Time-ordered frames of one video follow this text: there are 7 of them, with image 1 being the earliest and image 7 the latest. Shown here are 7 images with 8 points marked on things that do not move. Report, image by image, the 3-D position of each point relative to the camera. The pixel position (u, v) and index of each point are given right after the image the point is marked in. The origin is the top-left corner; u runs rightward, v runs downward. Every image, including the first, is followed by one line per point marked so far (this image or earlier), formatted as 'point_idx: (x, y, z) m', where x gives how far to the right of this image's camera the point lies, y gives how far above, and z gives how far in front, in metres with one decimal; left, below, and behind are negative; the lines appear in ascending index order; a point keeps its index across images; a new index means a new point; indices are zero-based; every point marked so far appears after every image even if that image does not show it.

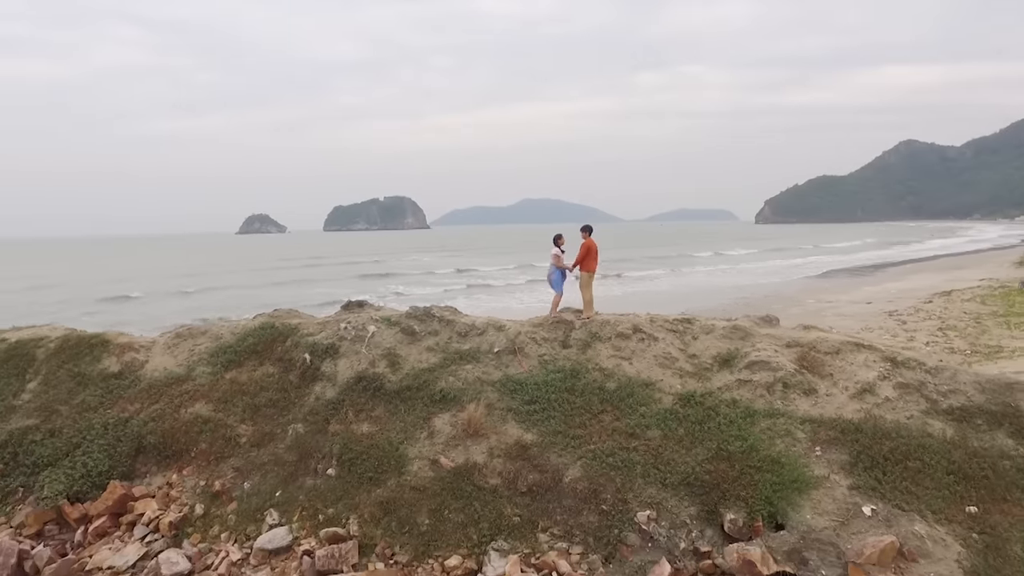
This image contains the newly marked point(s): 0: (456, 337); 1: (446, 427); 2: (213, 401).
0: (-0.7, -0.6, +7.9) m
1: (-0.7, -1.5, +6.5) m
2: (-3.7, -1.4, +7.4) m
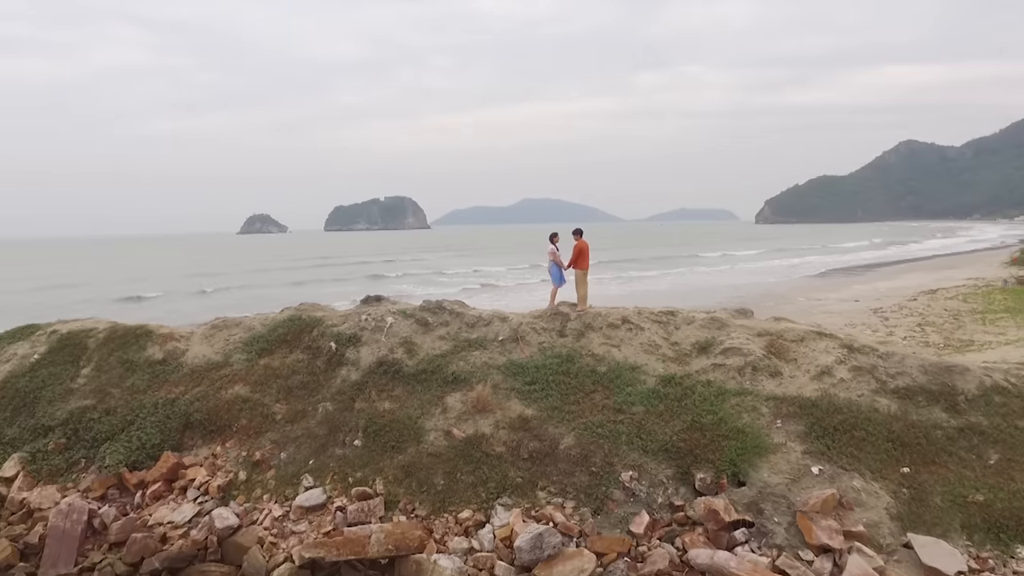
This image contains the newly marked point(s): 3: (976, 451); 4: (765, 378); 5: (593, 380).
0: (-0.7, -0.6, +8.8) m
1: (-0.7, -1.4, +7.5) m
2: (-3.7, -1.3, +8.4) m
3: (+5.1, -1.8, +6.7) m
4: (+3.2, -1.1, +7.5) m
5: (+1.0, -1.2, +7.7) m
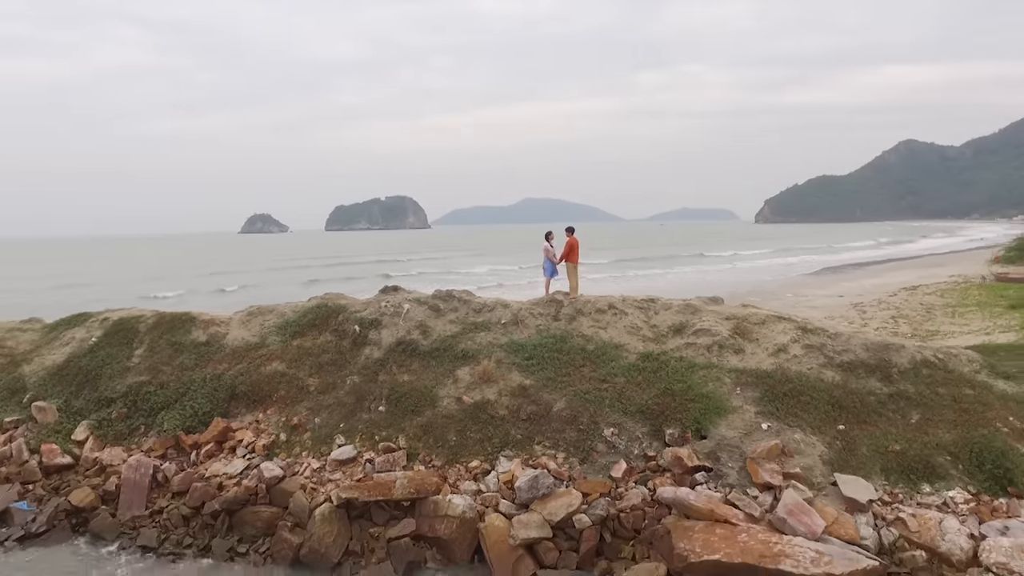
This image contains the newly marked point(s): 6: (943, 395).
0: (-0.7, -0.4, +10.1) m
1: (-0.7, -1.3, +8.8) m
2: (-3.6, -1.2, +9.7) m
3: (+5.2, -1.6, +7.9) m
4: (+3.2, -1.0, +8.8) m
5: (+1.1, -1.0, +9.0) m
6: (+5.9, -1.4, +8.2) m
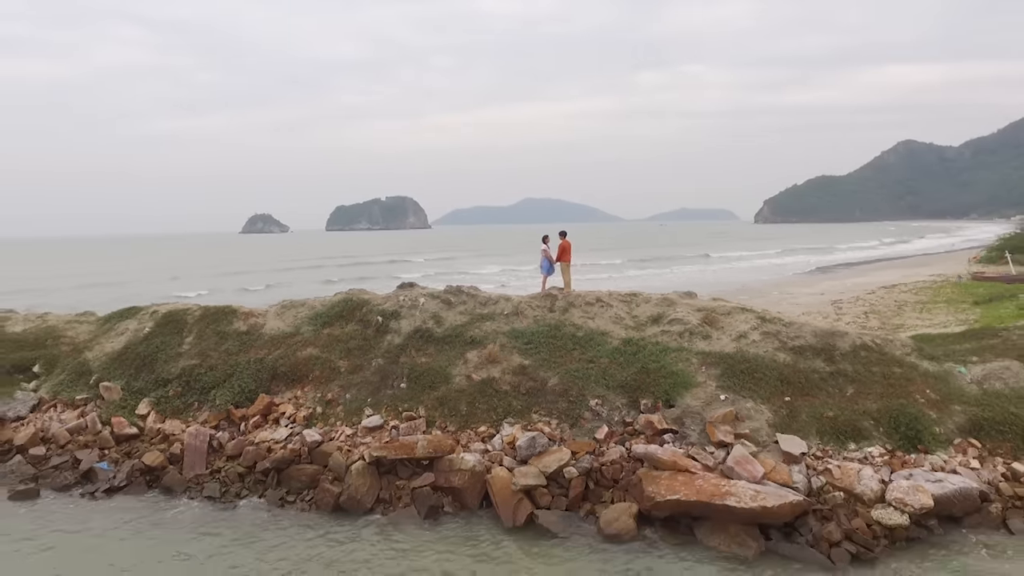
0: (-0.7, -0.3, +11.7) m
1: (-0.6, -1.2, +10.3) m
2: (-3.6, -1.1, +11.2) m
3: (+5.2, -1.5, +9.5) m
4: (+3.2, -0.9, +10.3) m
5: (+1.1, -0.9, +10.5) m
6: (+5.9, -1.3, +9.7) m
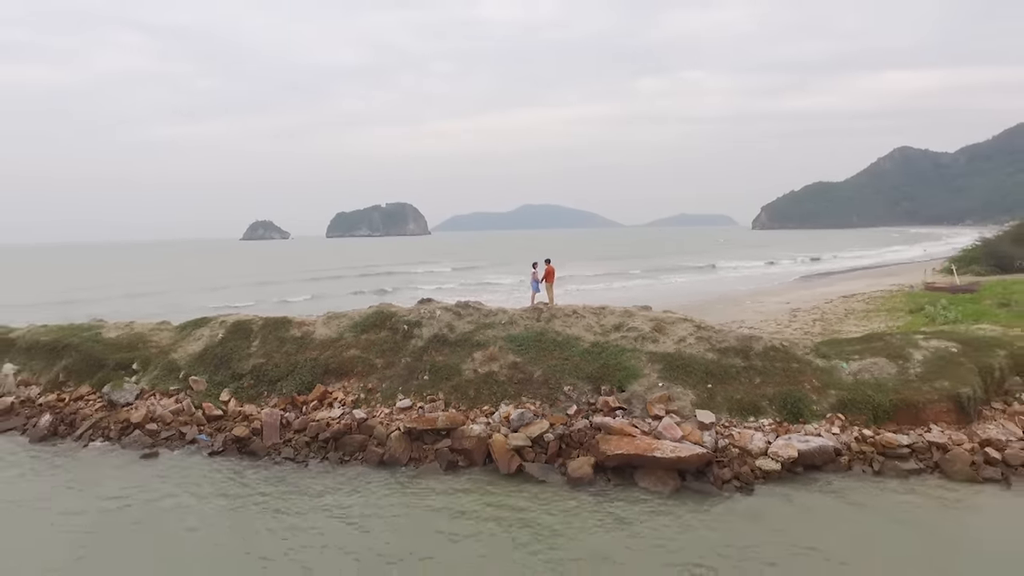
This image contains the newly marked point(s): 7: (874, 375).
0: (-0.8, -0.7, +15.0) m
1: (-0.7, -1.6, +13.7) m
2: (-3.7, -1.5, +14.6) m
3: (+5.1, -1.9, +12.8) m
4: (+3.1, -1.3, +13.7) m
5: (+1.0, -1.3, +13.8) m
6: (+5.8, -1.7, +13.1) m
7: (+7.8, -1.9, +13.0) m
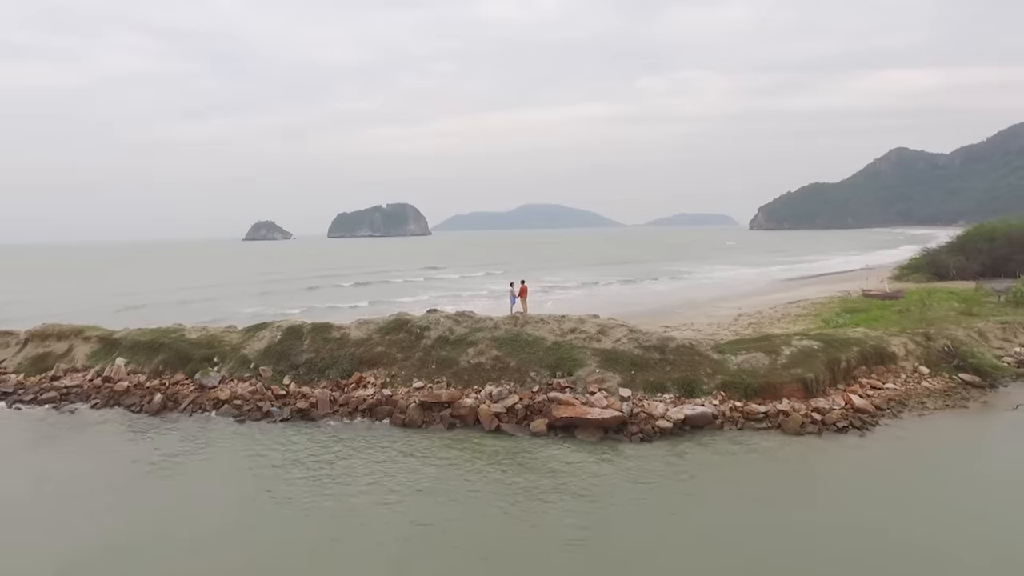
0: (-1.3, -1.2, +20.3) m
1: (-1.3, -2.0, +18.9) m
2: (-4.3, -1.9, +19.8) m
3: (+4.6, -2.3, +18.1) m
4: (+2.6, -1.7, +18.9) m
5: (+0.5, -1.7, +19.1) m
6: (+5.3, -2.1, +18.3) m
7: (+7.3, -2.3, +18.2) m
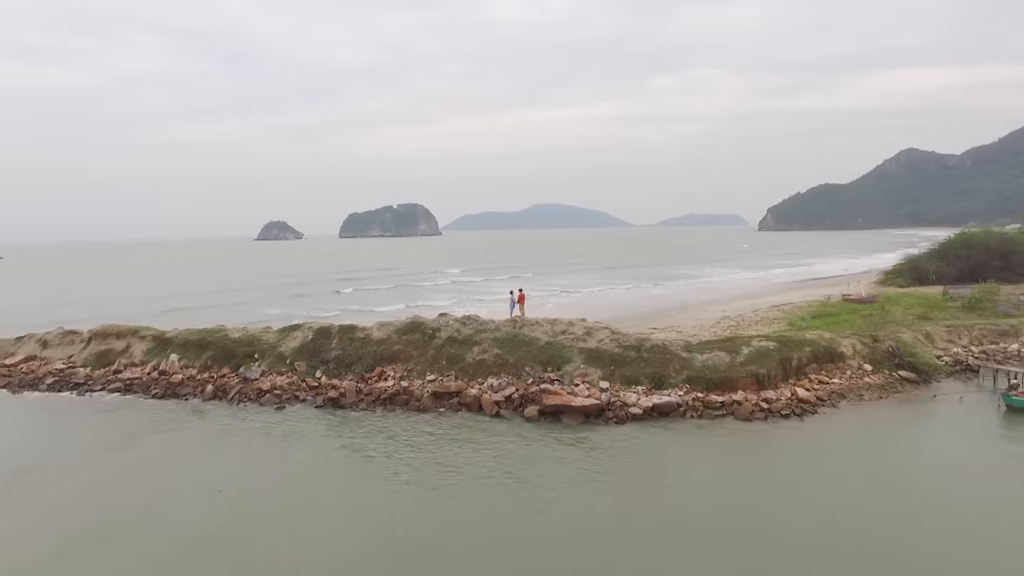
0: (-1.3, -1.4, +23.5) m
1: (-1.3, -2.3, +22.1) m
2: (-4.3, -2.2, +23.1) m
3: (+4.5, -2.6, +21.2) m
4: (+2.5, -2.0, +22.1) m
5: (+0.4, -2.0, +22.3) m
6: (+5.2, -2.4, +21.5) m
7: (+7.3, -2.6, +21.3) m
